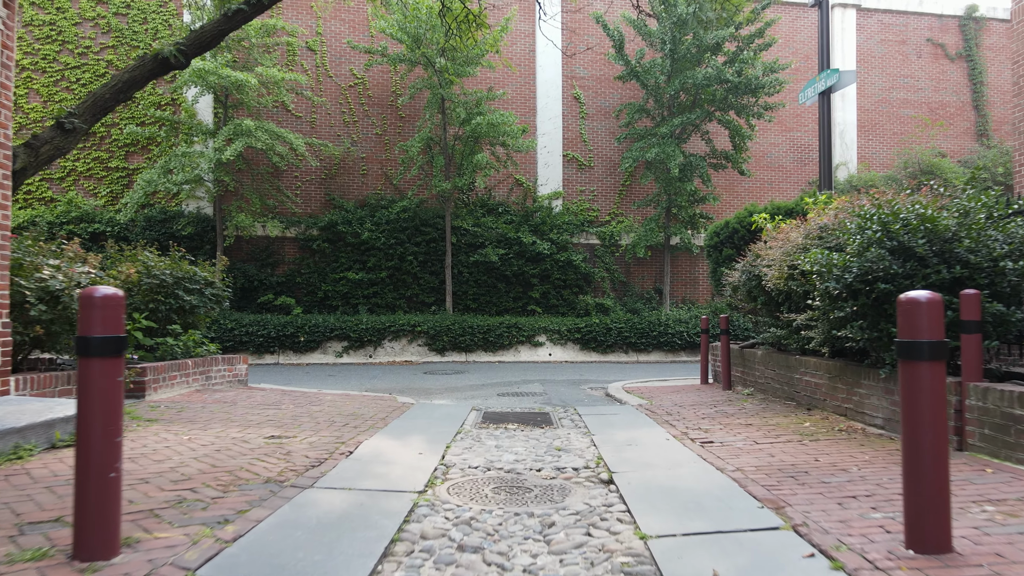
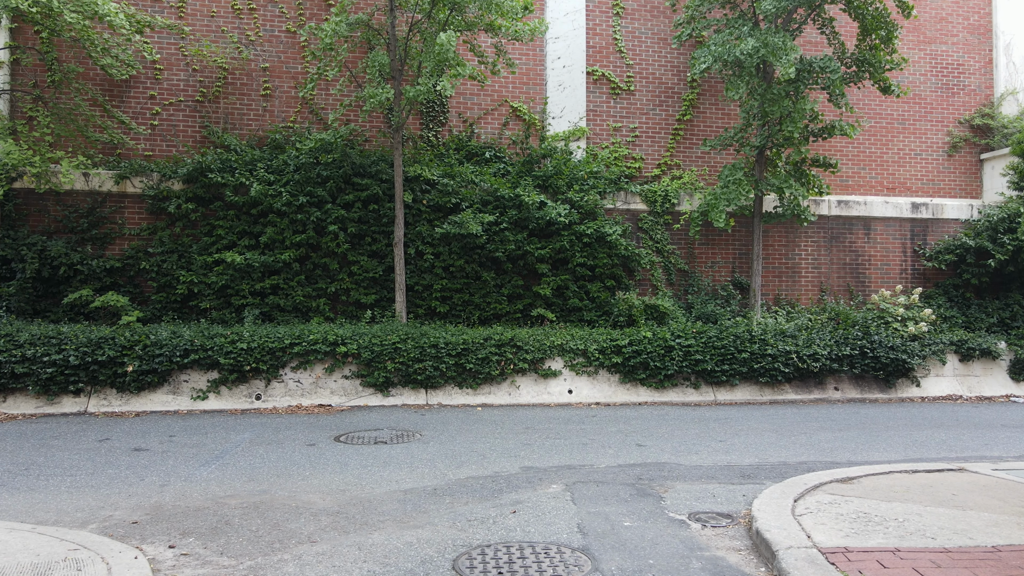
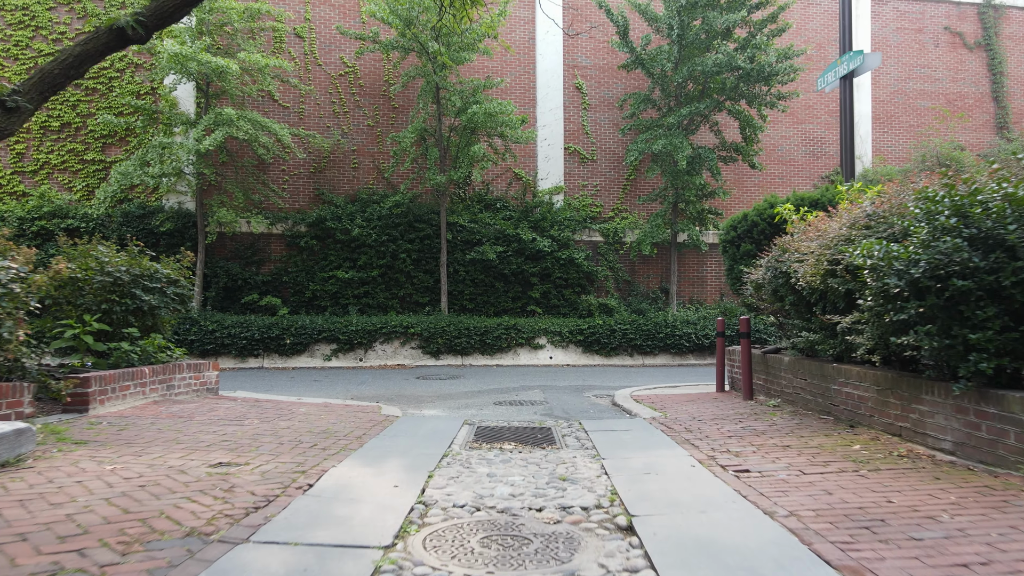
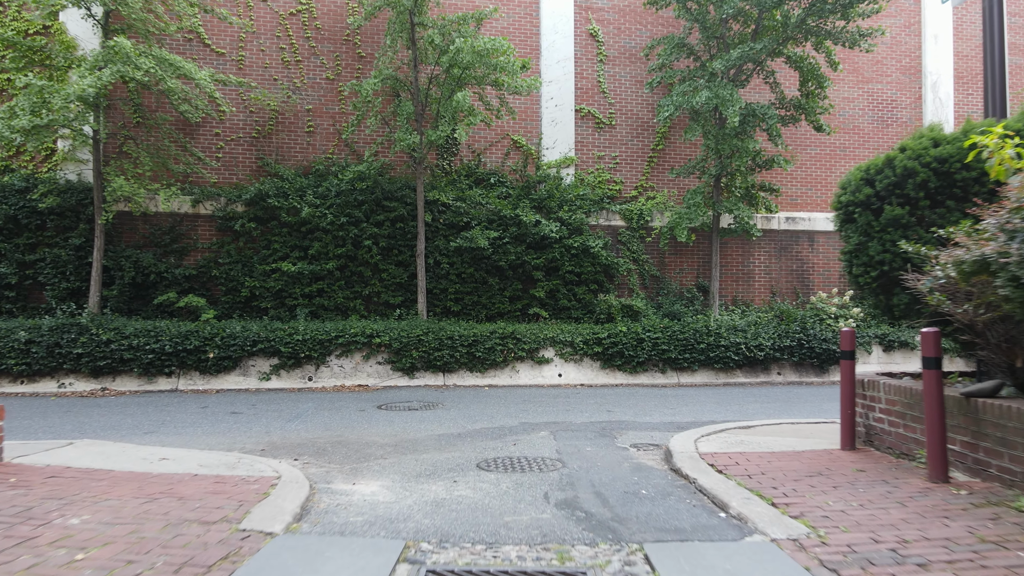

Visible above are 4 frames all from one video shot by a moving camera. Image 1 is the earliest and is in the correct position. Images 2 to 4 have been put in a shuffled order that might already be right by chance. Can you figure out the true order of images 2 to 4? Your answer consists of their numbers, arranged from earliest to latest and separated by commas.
3, 4, 2
